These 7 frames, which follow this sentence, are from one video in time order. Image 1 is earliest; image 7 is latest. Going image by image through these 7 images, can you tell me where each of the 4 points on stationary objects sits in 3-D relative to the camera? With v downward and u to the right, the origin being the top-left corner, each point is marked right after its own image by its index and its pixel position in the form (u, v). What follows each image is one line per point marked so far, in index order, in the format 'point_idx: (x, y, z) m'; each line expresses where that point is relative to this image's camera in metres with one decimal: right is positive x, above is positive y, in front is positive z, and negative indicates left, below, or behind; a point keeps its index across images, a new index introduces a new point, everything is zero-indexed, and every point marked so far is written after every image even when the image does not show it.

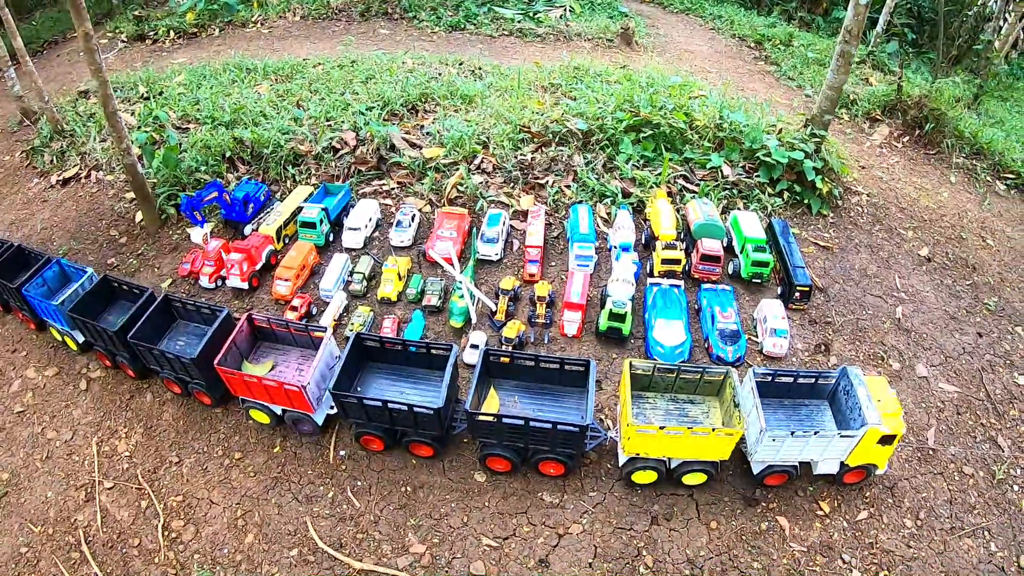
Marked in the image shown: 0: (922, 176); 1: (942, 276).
0: (+5.4, +1.5, +8.5) m
1: (+4.5, +0.2, +6.7) m
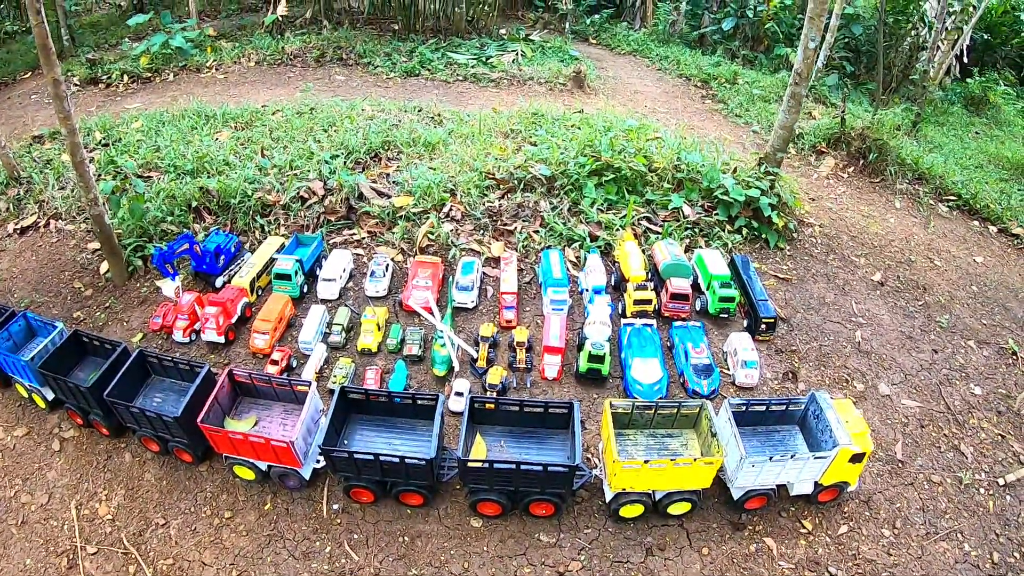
0: (+5.0, +1.2, +9.0) m
1: (+4.2, -0.1, +7.1) m
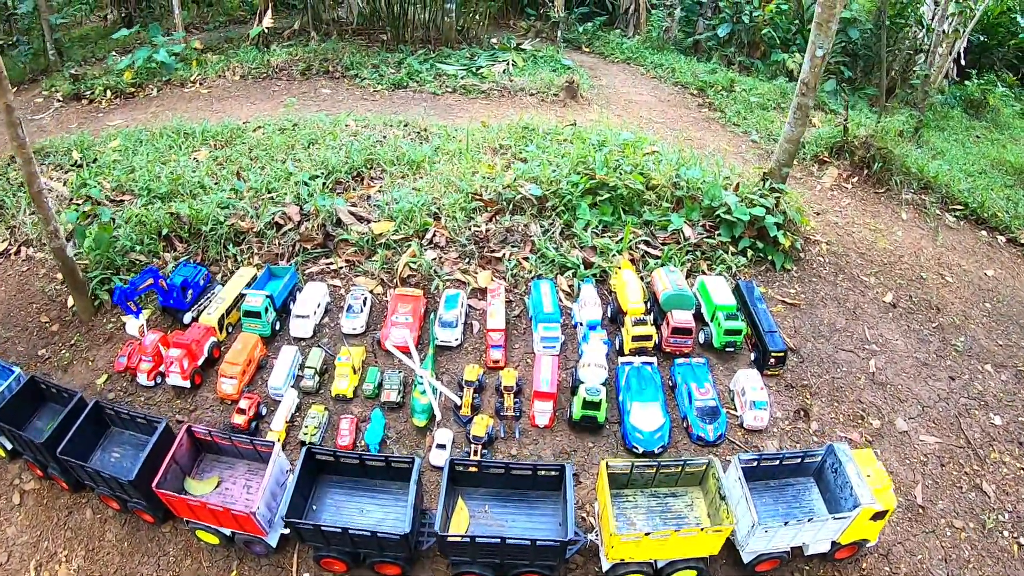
0: (+4.8, +0.9, +8.5) m
1: (+4.1, -0.3, +6.7) m
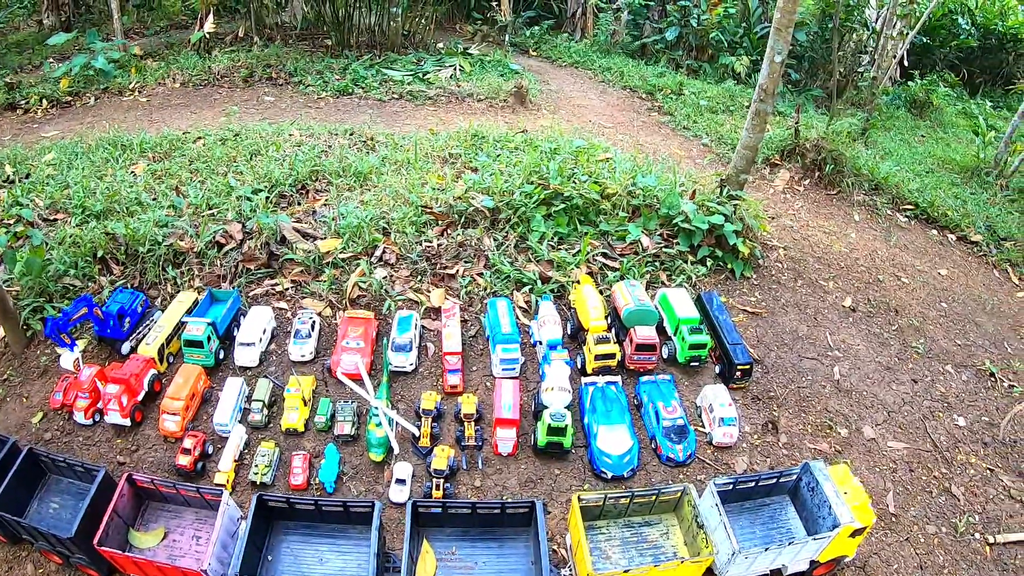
0: (+4.2, +0.9, +8.6) m
1: (+3.7, -0.4, +6.6) m
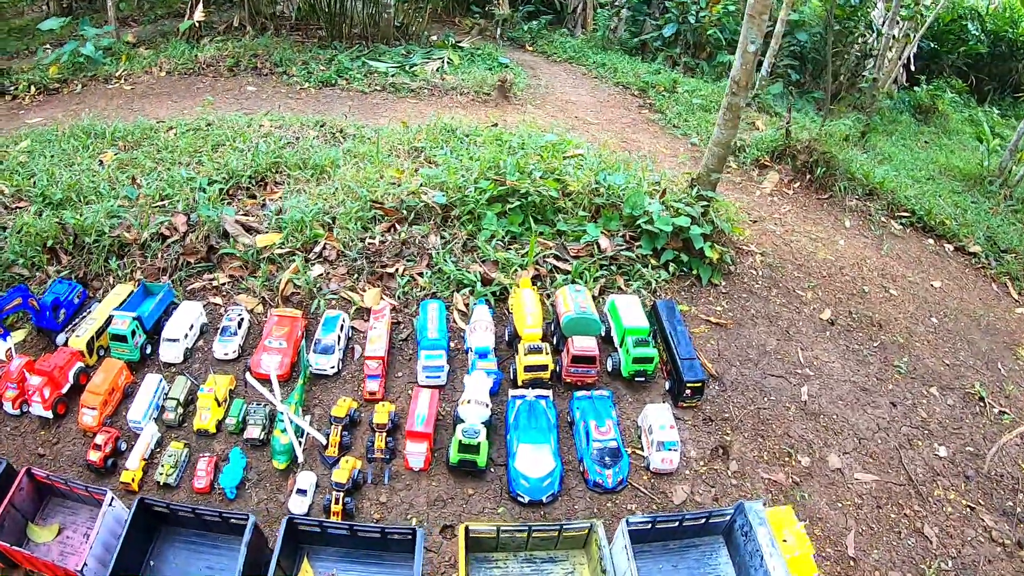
0: (+3.8, +0.8, +8.0) m
1: (+3.2, -0.5, +6.1) m
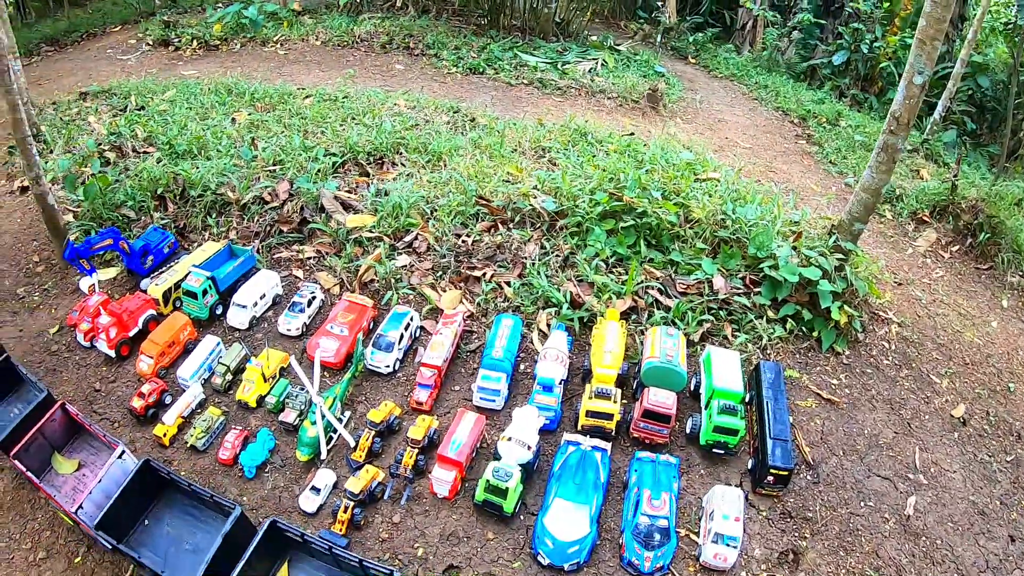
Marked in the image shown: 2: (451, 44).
0: (+4.9, -0.2, +6.8) m
1: (+3.7, -1.3, +5.1) m
2: (-1.2, +4.8, +12.7) m
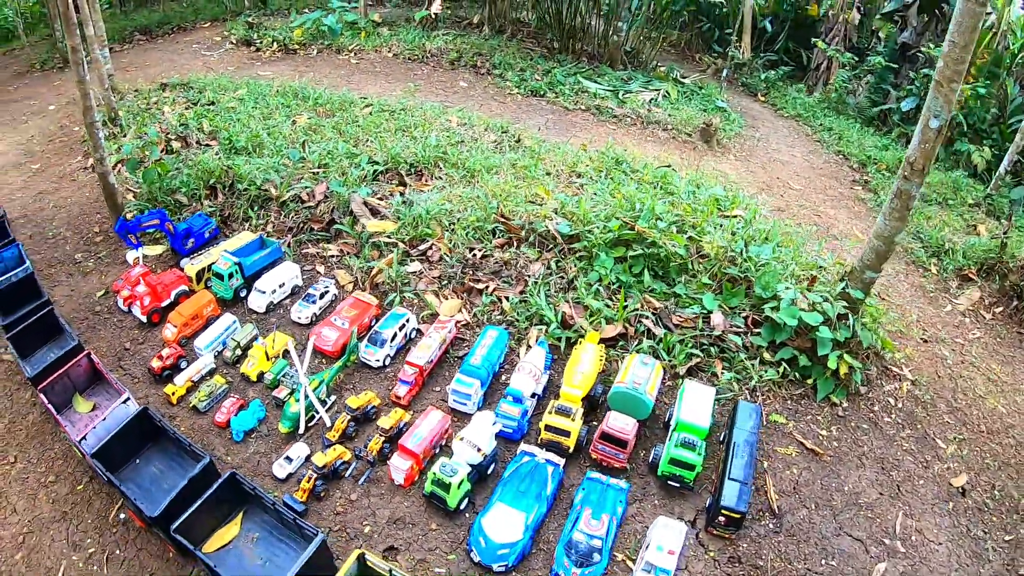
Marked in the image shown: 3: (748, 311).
0: (+5.0, -0.9, +6.5) m
1: (+3.5, -1.8, +4.8) m
2: (0.0, +4.5, +13.1) m
3: (+2.0, -0.2, +5.8) m
